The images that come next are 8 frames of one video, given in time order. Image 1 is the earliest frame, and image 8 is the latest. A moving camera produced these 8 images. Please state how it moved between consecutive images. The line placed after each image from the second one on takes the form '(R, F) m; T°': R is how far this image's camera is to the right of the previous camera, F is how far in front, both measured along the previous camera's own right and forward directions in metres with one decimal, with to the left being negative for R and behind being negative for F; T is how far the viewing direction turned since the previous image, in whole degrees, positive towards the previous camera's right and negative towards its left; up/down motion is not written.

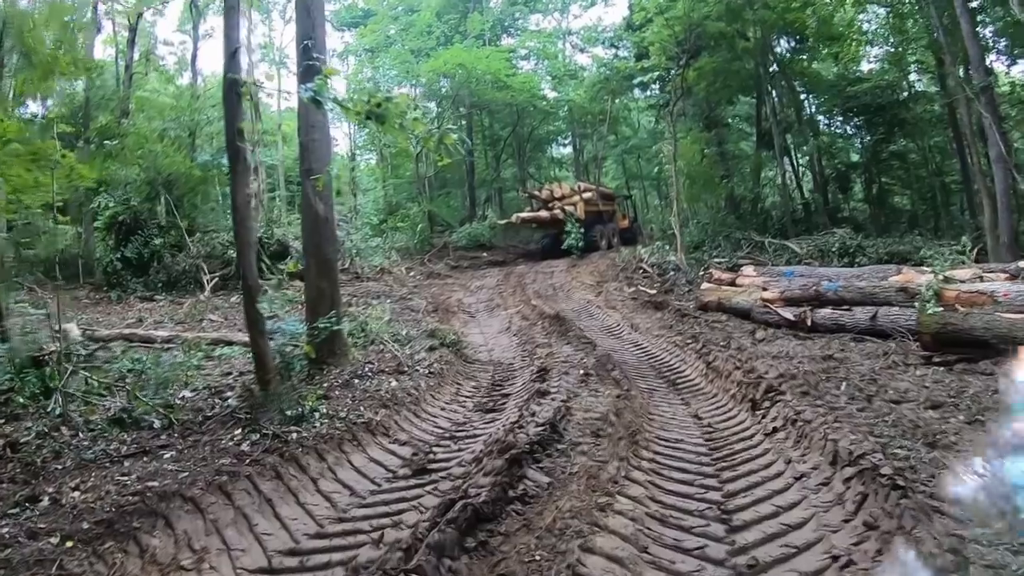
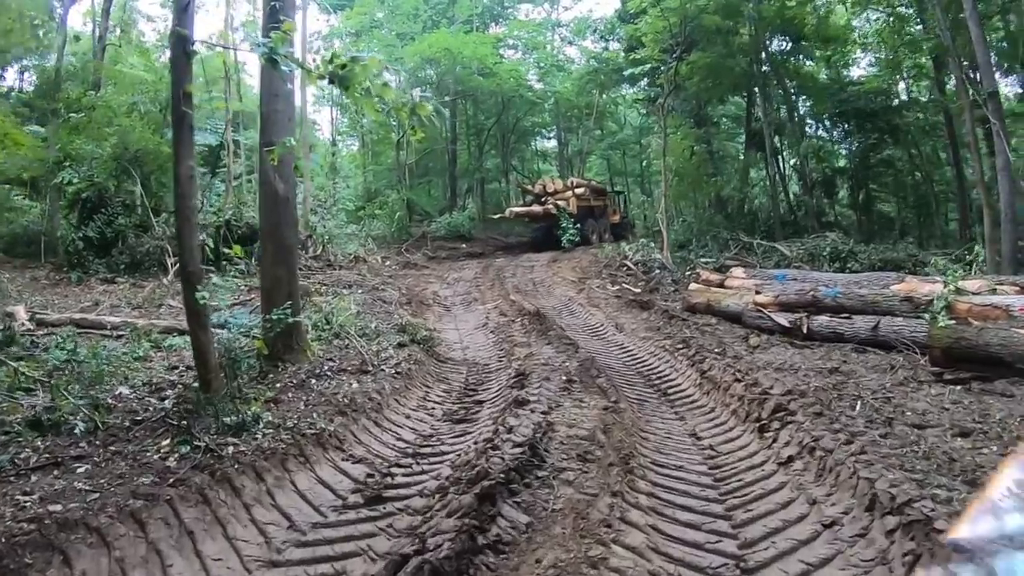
(0.0, +0.5) m; +2°
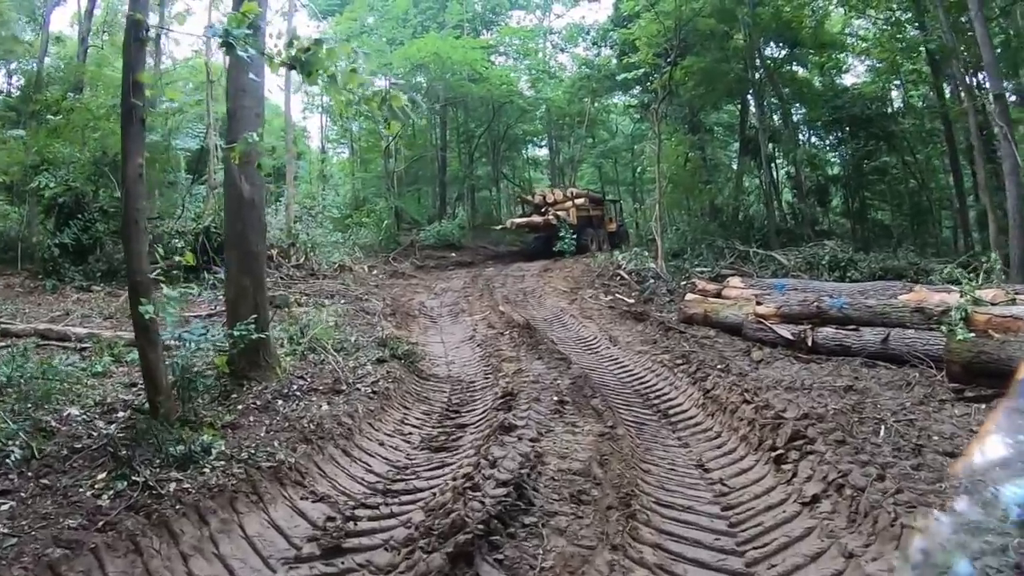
(0.0, +0.4) m; +1°
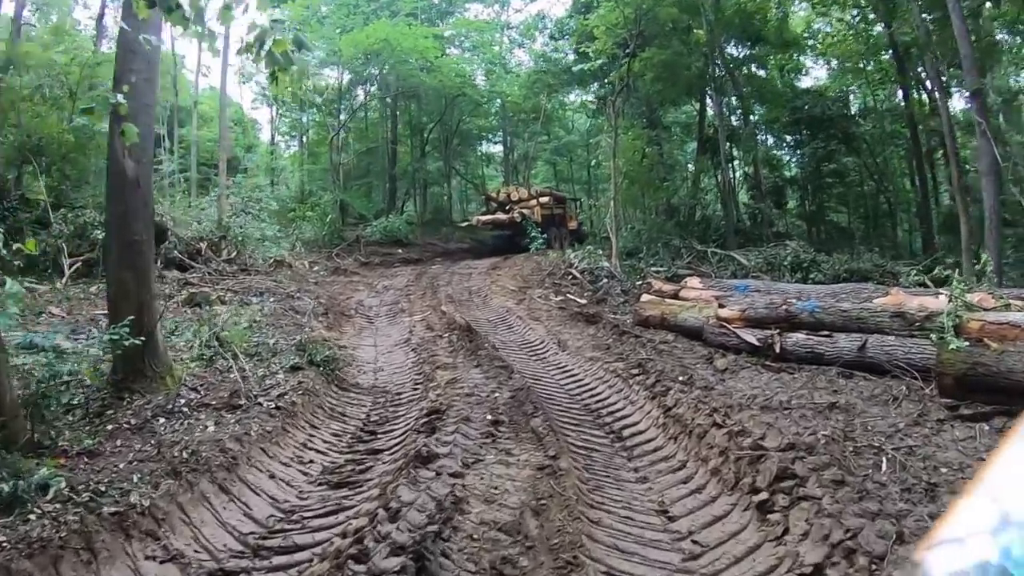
(+0.2, +0.7) m; +4°
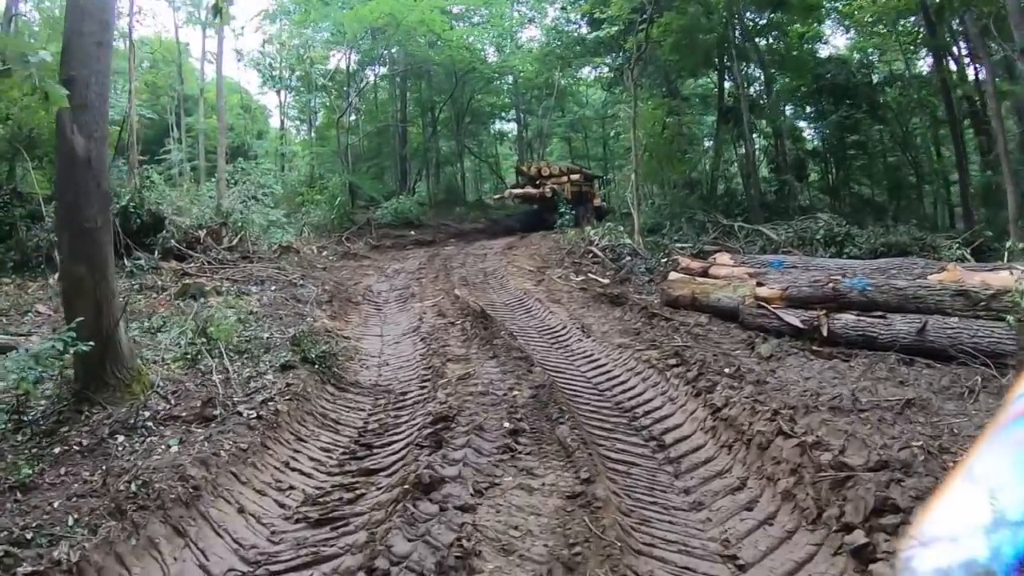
(0.0, +0.6) m; -1°
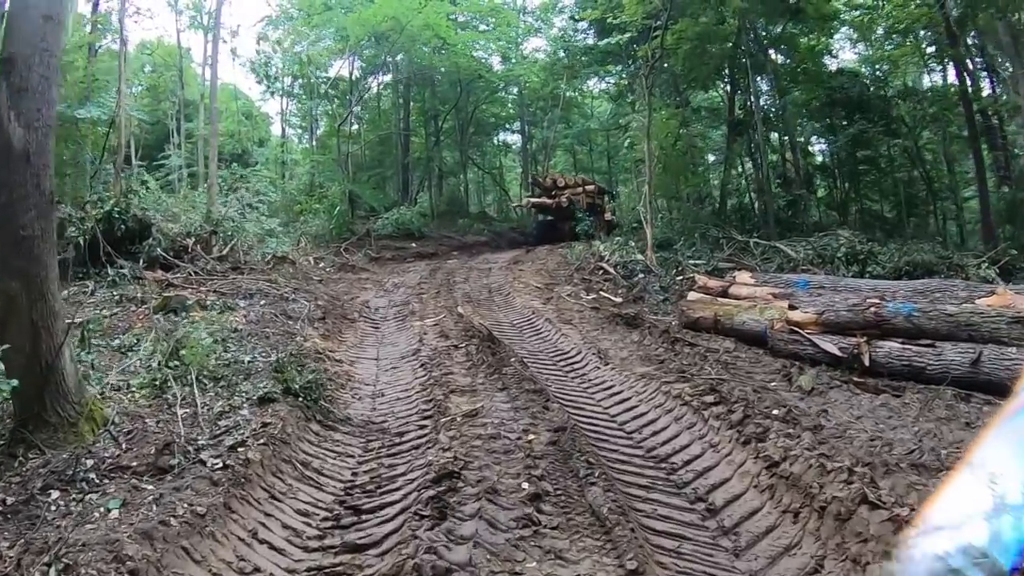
(-0.1, +0.5) m; 0°
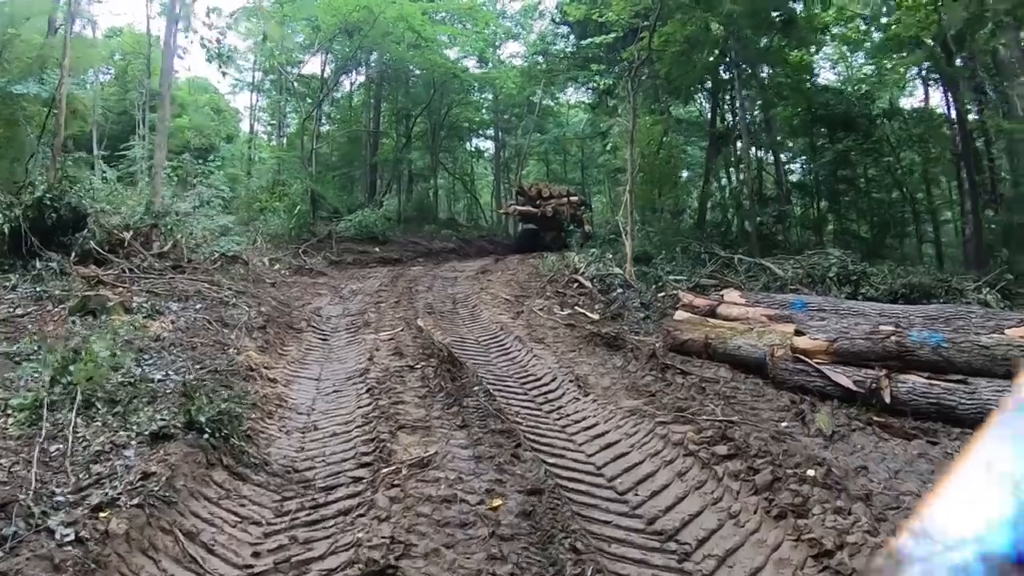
(0.0, +0.8) m; +3°
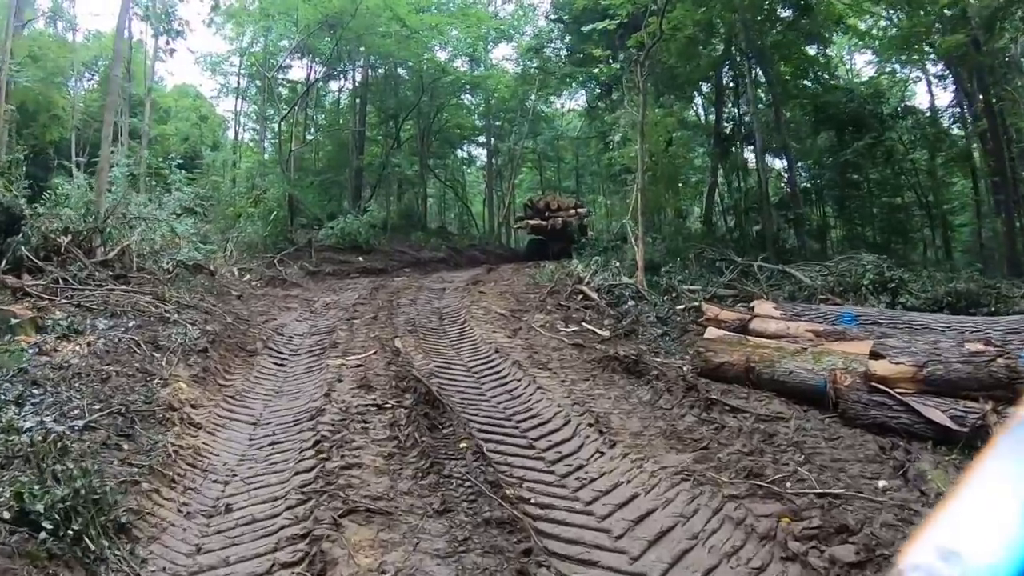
(0.0, +1.1) m; +1°
